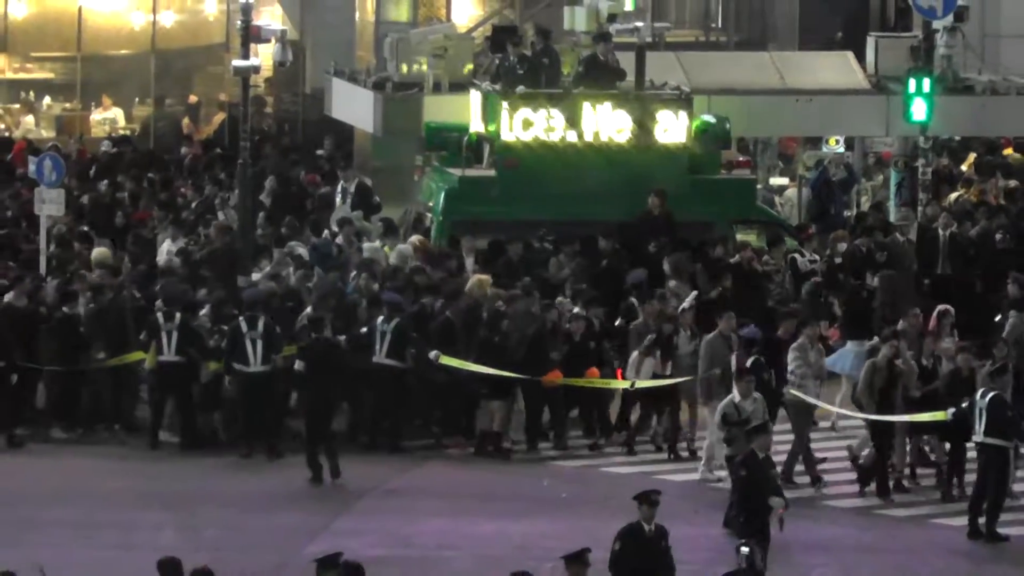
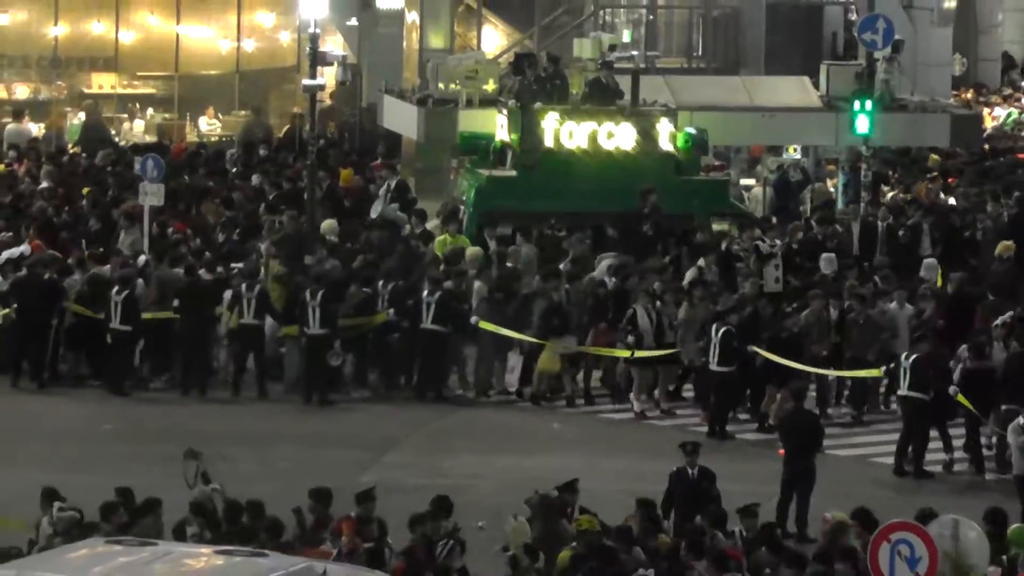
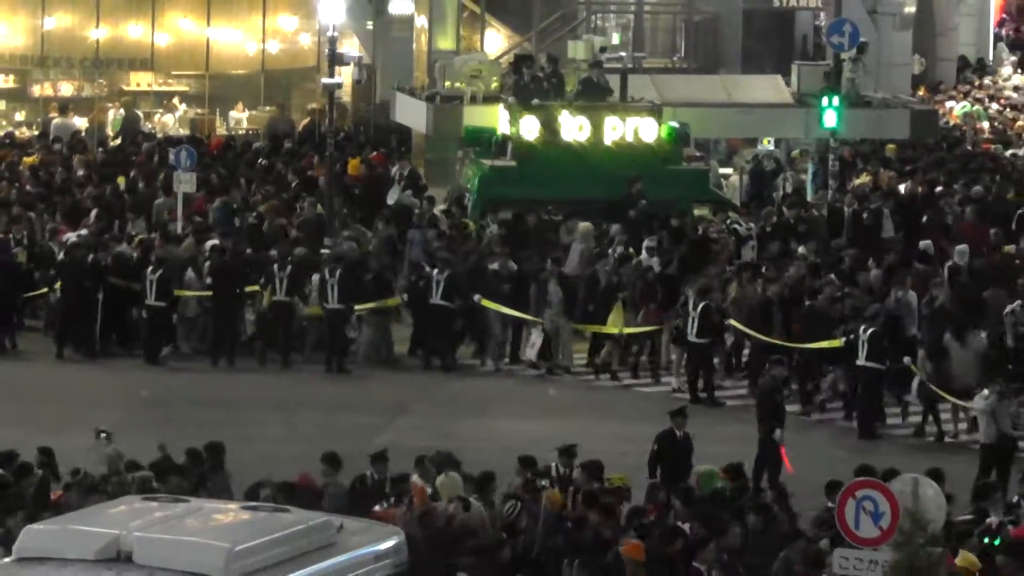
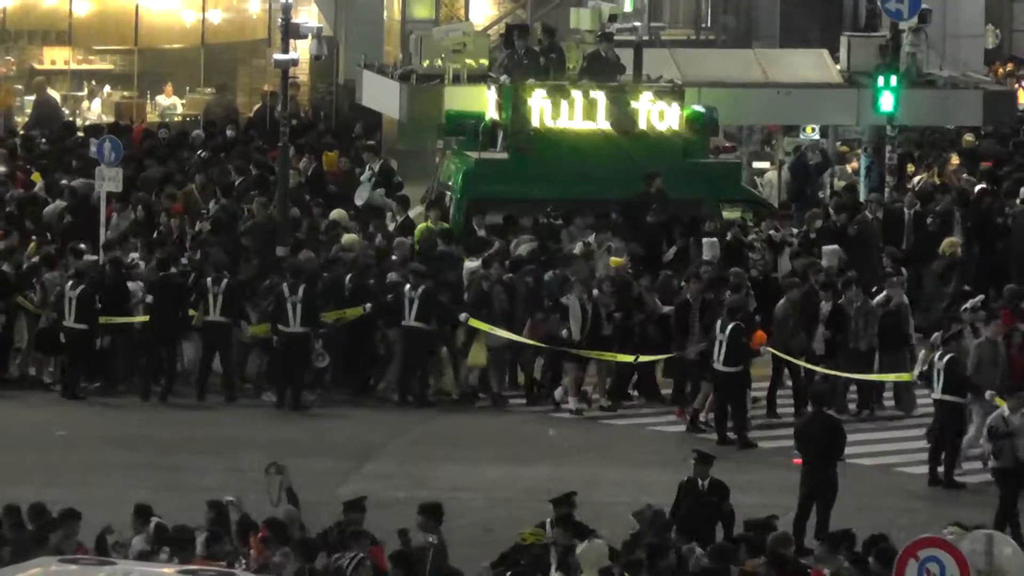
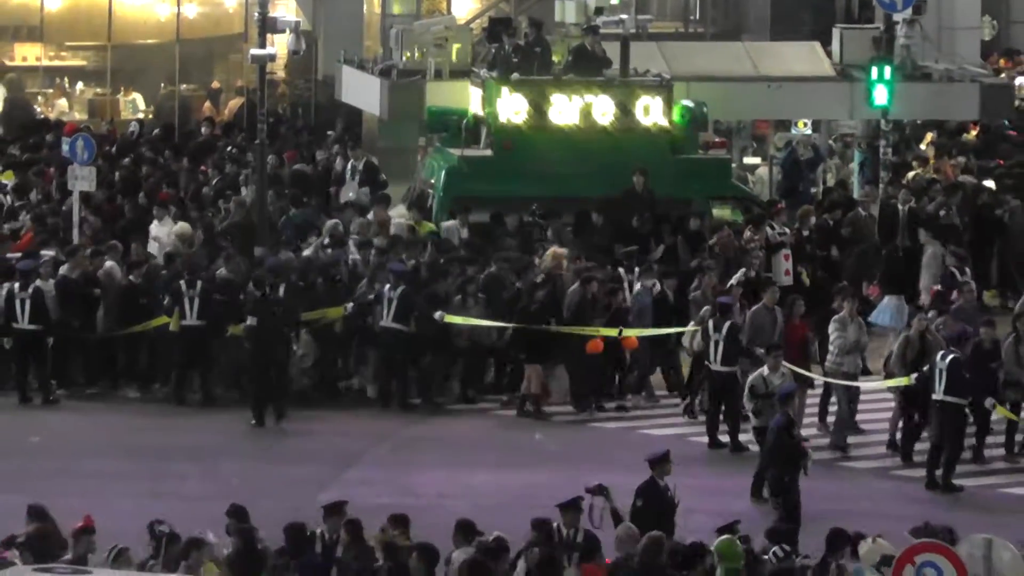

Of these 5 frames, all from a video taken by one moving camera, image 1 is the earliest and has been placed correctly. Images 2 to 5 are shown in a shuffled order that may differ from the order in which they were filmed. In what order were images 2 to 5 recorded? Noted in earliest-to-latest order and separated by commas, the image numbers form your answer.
5, 4, 2, 3
